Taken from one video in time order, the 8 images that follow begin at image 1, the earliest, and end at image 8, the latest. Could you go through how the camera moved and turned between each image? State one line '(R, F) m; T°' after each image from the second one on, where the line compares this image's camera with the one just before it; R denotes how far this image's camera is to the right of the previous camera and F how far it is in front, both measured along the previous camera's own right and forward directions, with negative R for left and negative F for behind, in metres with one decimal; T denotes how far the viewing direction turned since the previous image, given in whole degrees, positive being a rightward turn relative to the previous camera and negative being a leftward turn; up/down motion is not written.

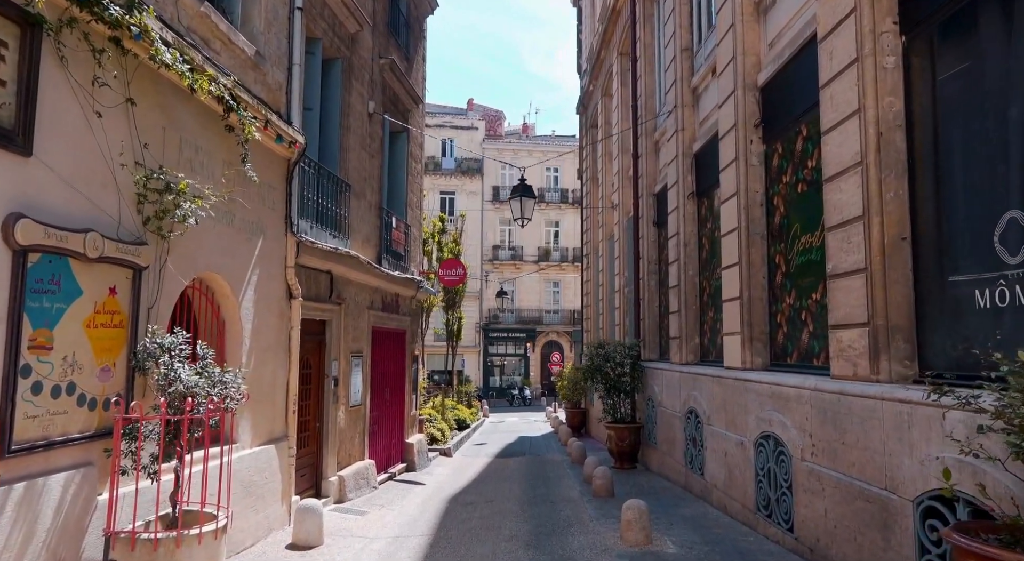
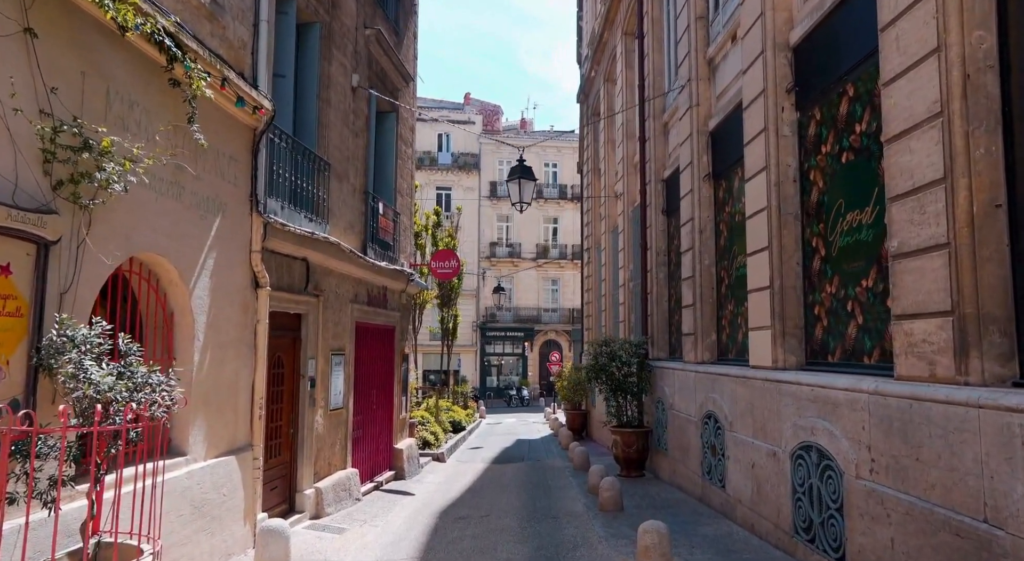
(0.0, +1.0) m; 0°
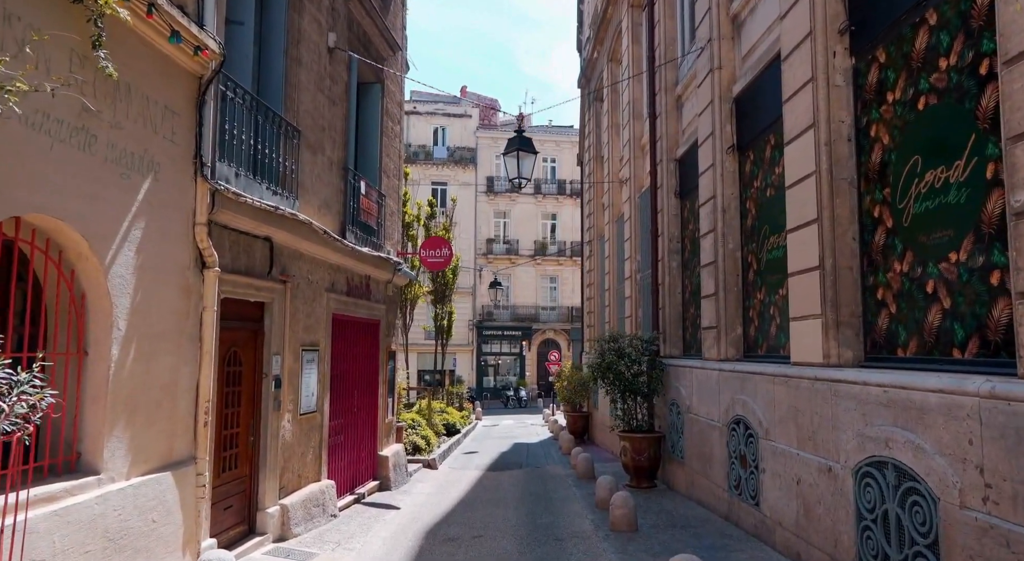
(0.0, +1.2) m; 0°
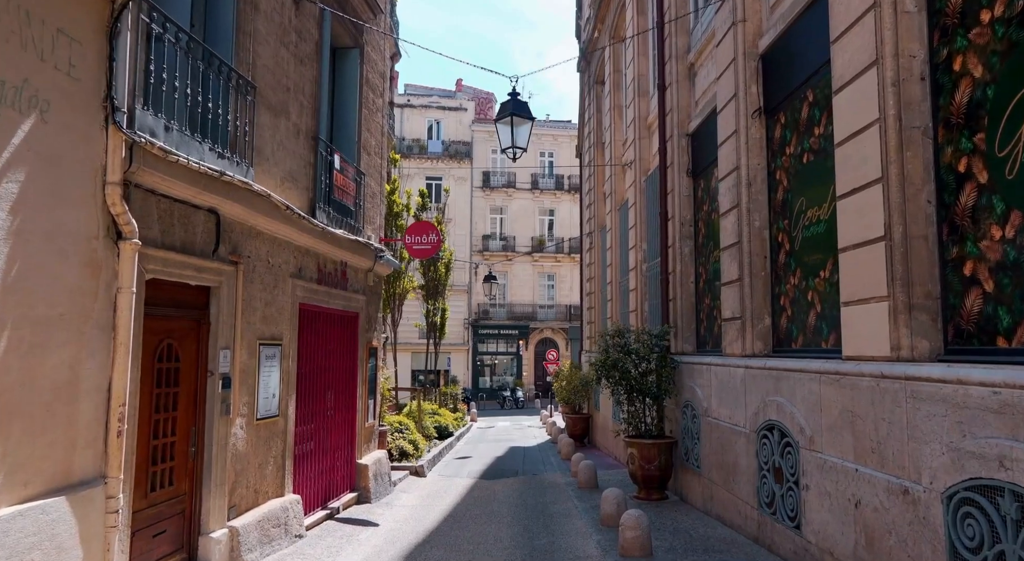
(0.0, +1.2) m; 0°
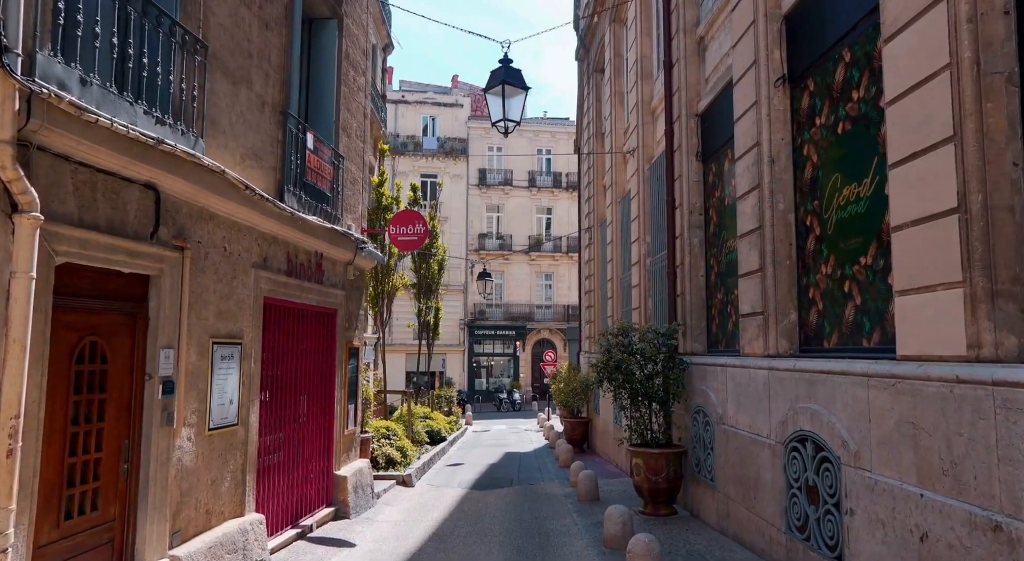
(+0.1, +0.9) m; 0°
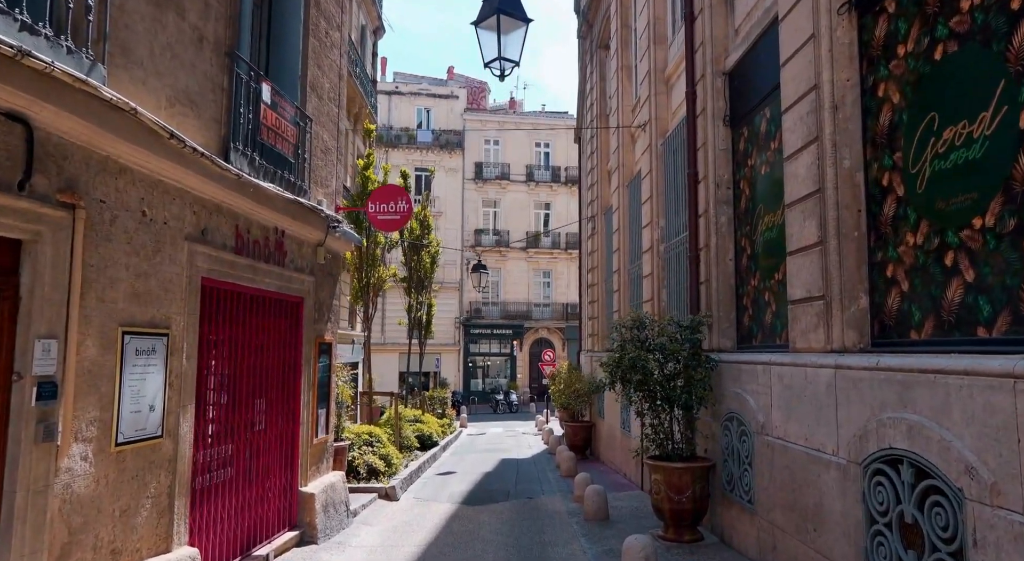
(0.0, +1.4) m; 0°
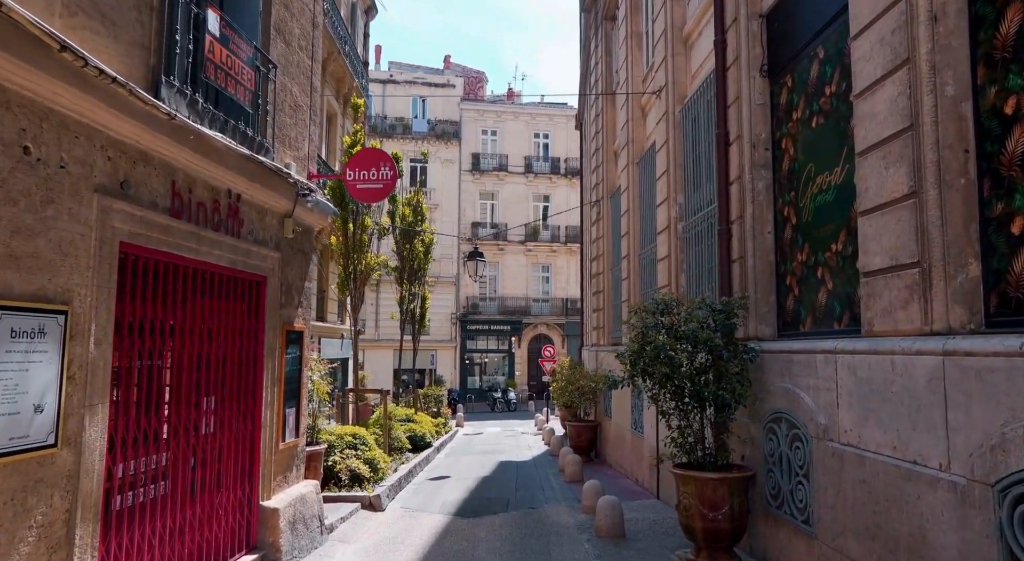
(0.0, +1.2) m; 0°
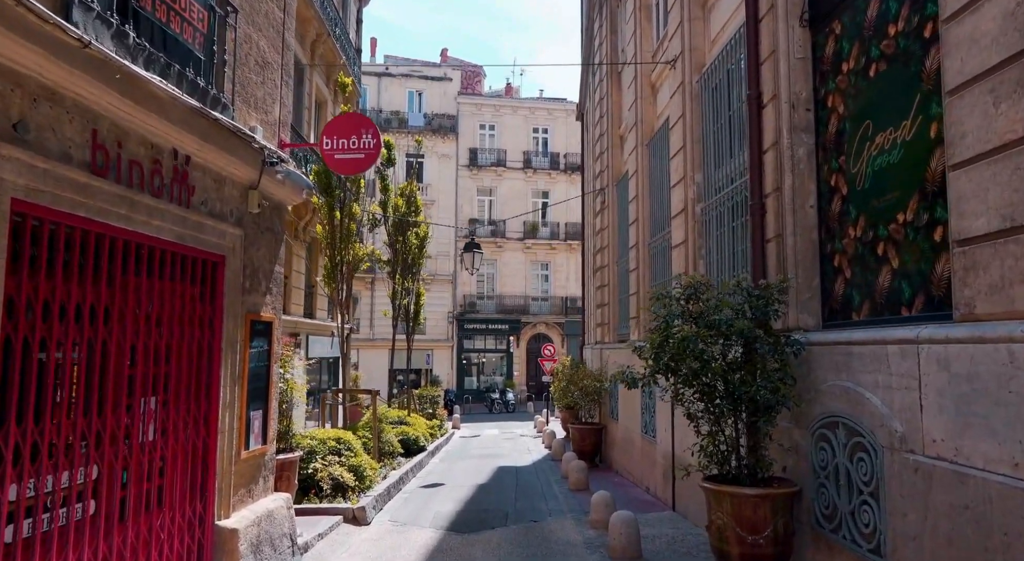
(0.0, +1.0) m; 0°
